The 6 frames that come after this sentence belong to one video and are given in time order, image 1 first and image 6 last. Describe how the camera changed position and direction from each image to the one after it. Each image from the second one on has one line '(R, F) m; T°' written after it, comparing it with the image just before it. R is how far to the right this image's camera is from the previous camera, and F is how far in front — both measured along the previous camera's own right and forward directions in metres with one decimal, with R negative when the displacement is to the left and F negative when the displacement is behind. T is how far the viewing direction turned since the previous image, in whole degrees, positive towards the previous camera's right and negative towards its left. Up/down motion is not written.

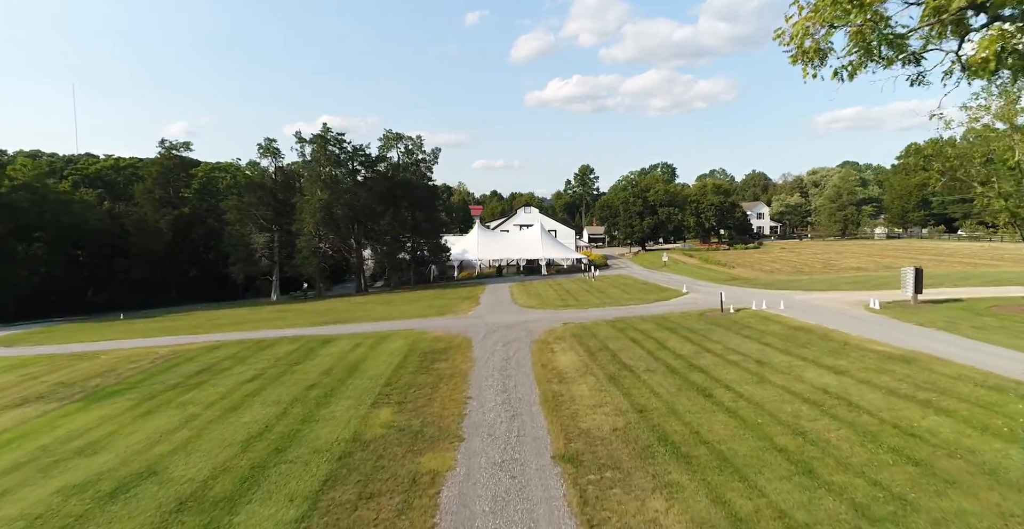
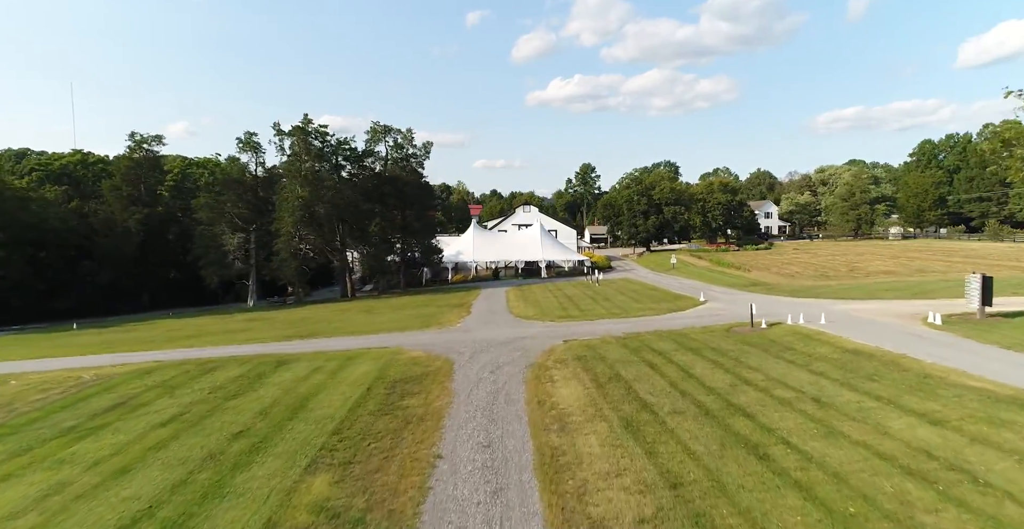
(+0.3, +3.4) m; 0°
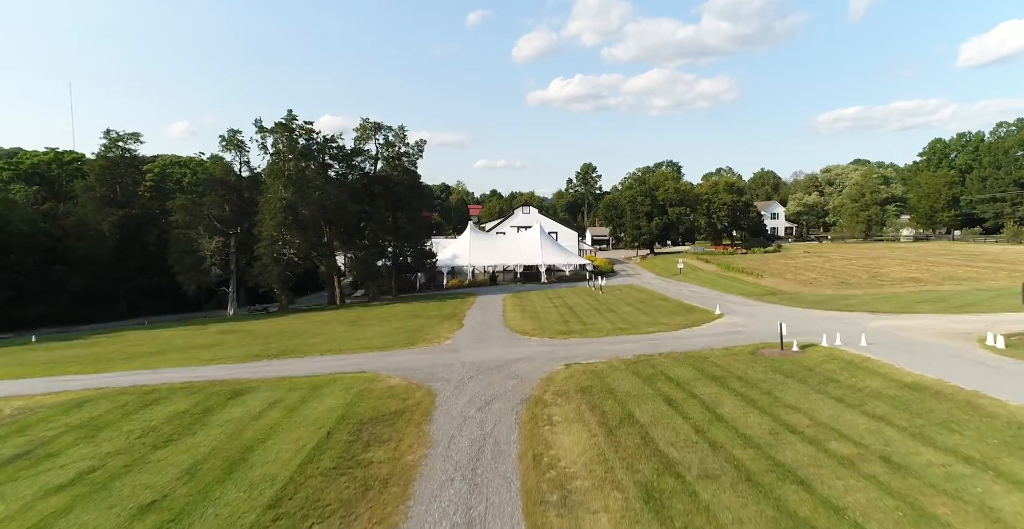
(+0.2, +2.5) m; 0°
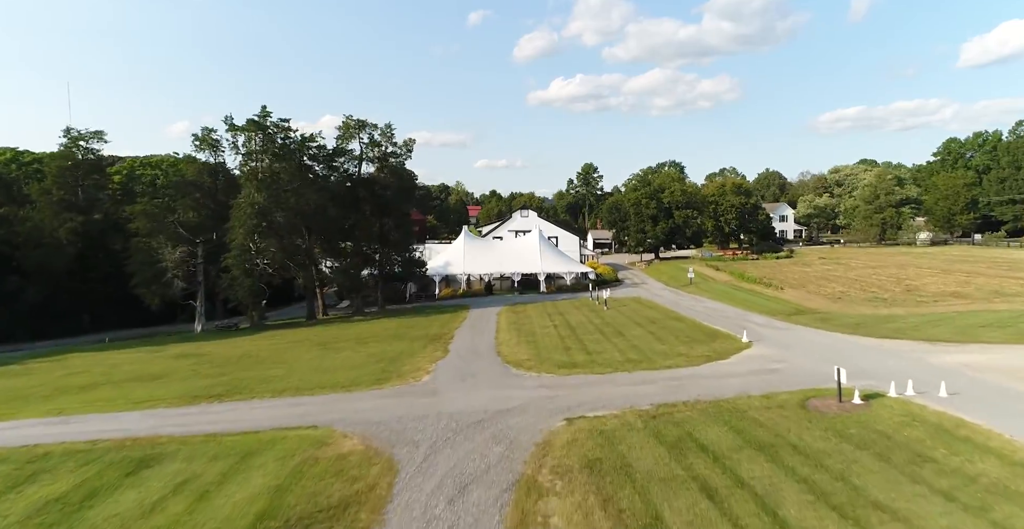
(+0.3, +3.4) m; 0°
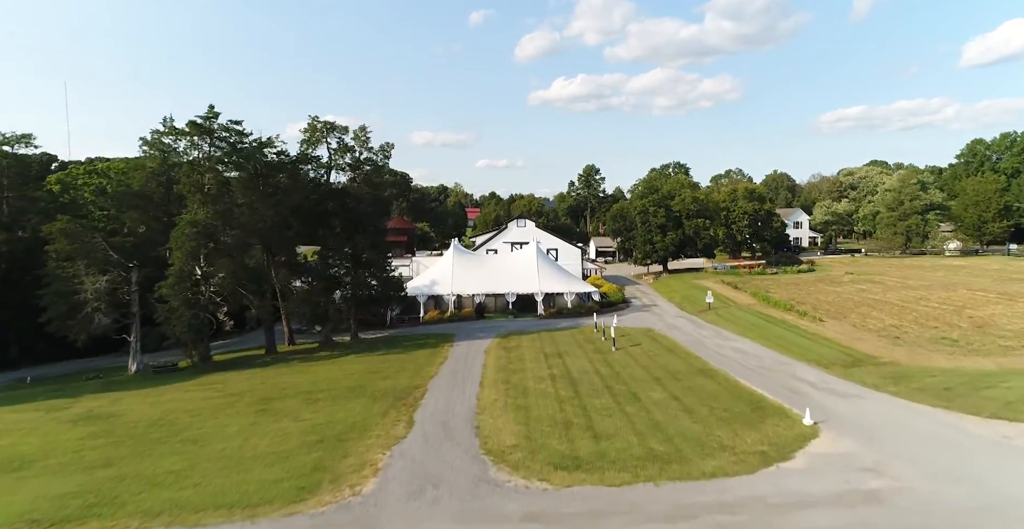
(+0.5, +5.2) m; 0°
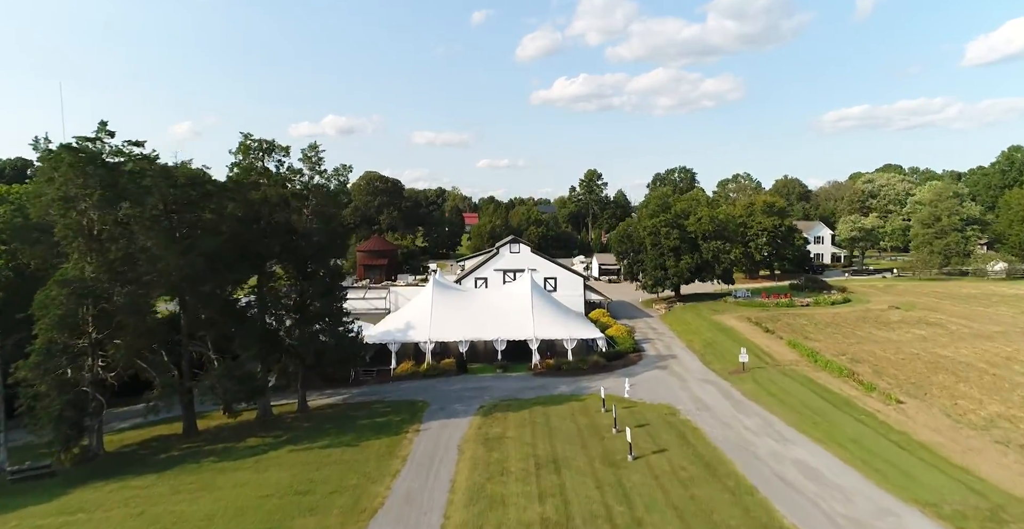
(+0.7, +7.0) m; 0°
